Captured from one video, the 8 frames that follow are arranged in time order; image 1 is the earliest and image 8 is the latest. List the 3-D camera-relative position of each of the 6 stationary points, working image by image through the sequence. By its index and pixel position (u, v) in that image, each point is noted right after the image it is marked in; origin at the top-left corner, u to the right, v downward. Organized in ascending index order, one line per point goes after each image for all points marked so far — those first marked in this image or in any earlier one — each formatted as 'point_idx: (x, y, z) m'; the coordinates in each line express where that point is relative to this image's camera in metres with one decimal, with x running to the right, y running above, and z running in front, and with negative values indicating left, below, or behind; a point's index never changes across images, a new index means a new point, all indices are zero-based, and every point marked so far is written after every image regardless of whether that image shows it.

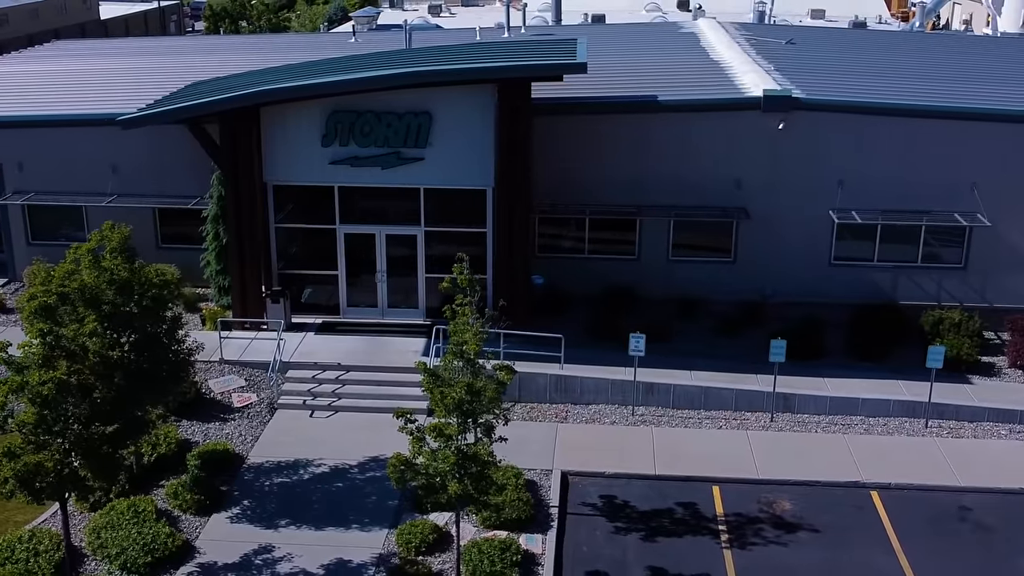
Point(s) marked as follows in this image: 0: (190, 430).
0: (-5.6, -2.5, +18.3) m
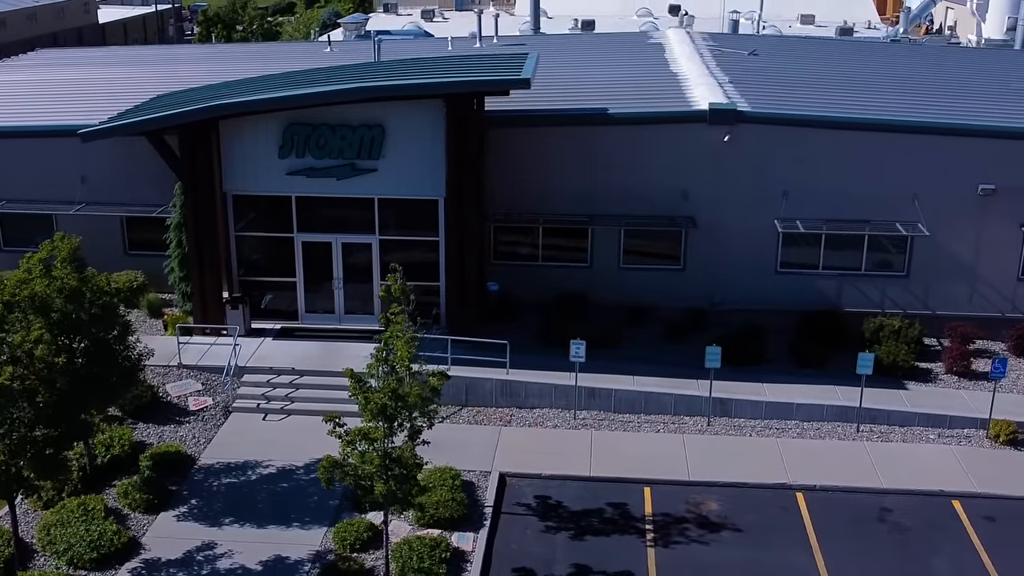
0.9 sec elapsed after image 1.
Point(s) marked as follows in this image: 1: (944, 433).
0: (-6.7, -2.6, +19.0) m
1: (+8.0, -2.7, +19.4) m
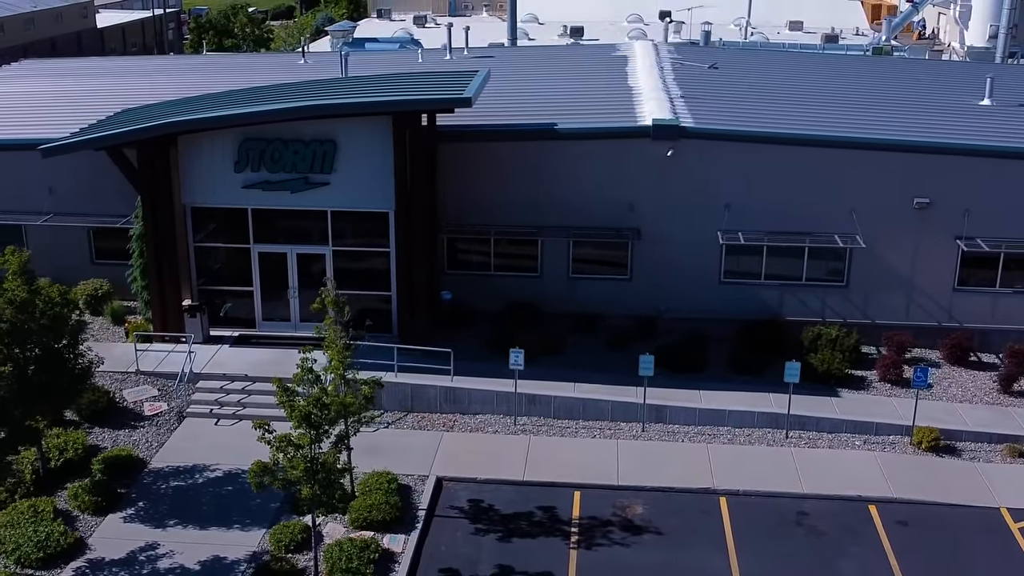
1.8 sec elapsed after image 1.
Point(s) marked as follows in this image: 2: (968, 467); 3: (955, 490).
0: (-7.8, -2.8, +19.8) m
1: (+6.9, -2.9, +20.1) m
2: (+8.4, -3.3, +19.2) m
3: (+7.8, -3.6, +18.5) m
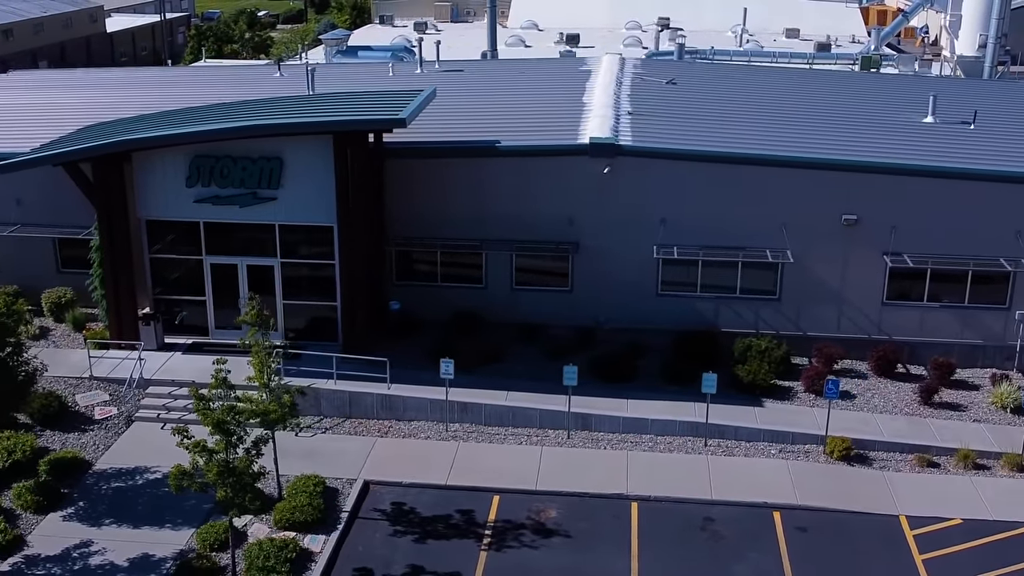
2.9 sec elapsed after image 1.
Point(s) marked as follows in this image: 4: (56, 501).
0: (-9.2, -3.0, +20.8) m
1: (+5.5, -3.2, +21.0) m
2: (+7.0, -3.6, +20.0) m
3: (+6.4, -3.9, +19.3) m
4: (-8.2, -3.8, +18.8) m
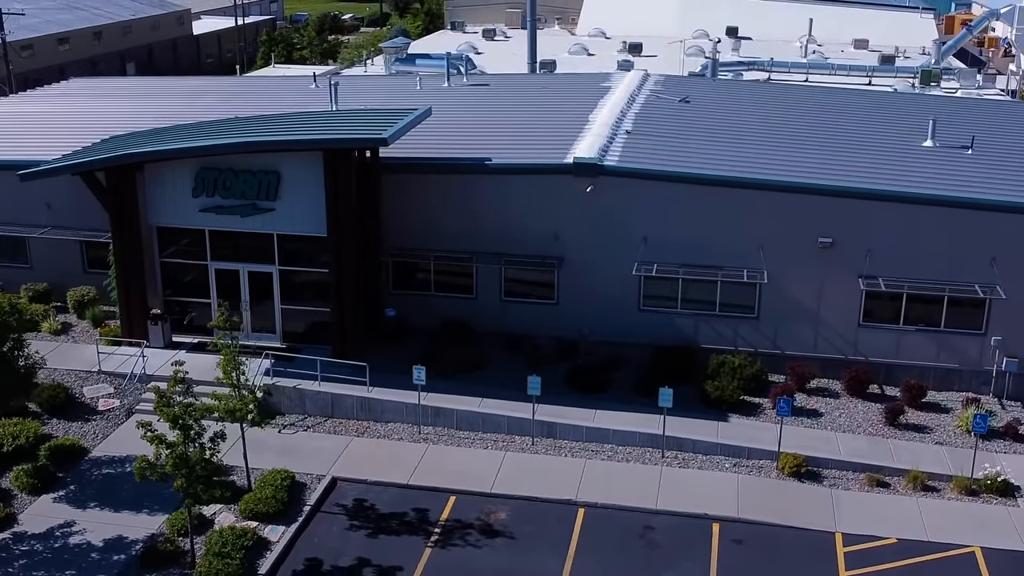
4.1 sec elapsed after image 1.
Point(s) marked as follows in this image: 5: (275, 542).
0: (-9.9, -3.0, +22.6) m
1: (+4.7, -3.6, +21.6) m
2: (+6.1, -4.0, +20.6) m
3: (+5.5, -4.3, +19.9) m
4: (-9.1, -3.9, +20.6) m
5: (-4.3, -4.6, +18.8) m
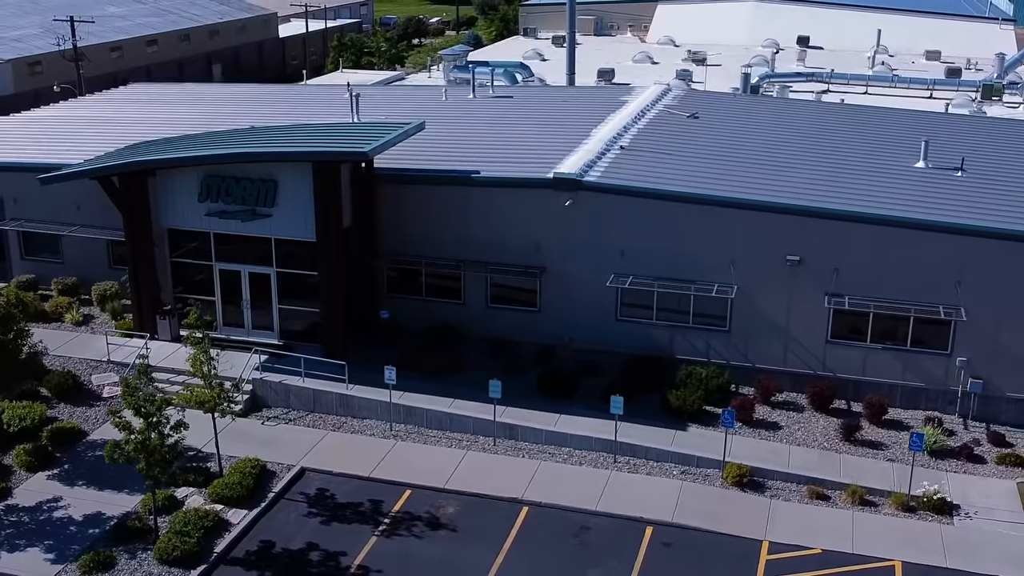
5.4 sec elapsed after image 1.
0: (-10.7, -2.9, +24.7) m
1: (+3.8, -3.9, +22.5) m
2: (+5.1, -4.4, +21.3) m
3: (+4.4, -4.6, +20.7) m
4: (-10.1, -3.8, +22.6) m
5: (-5.4, -4.6, +20.5) m
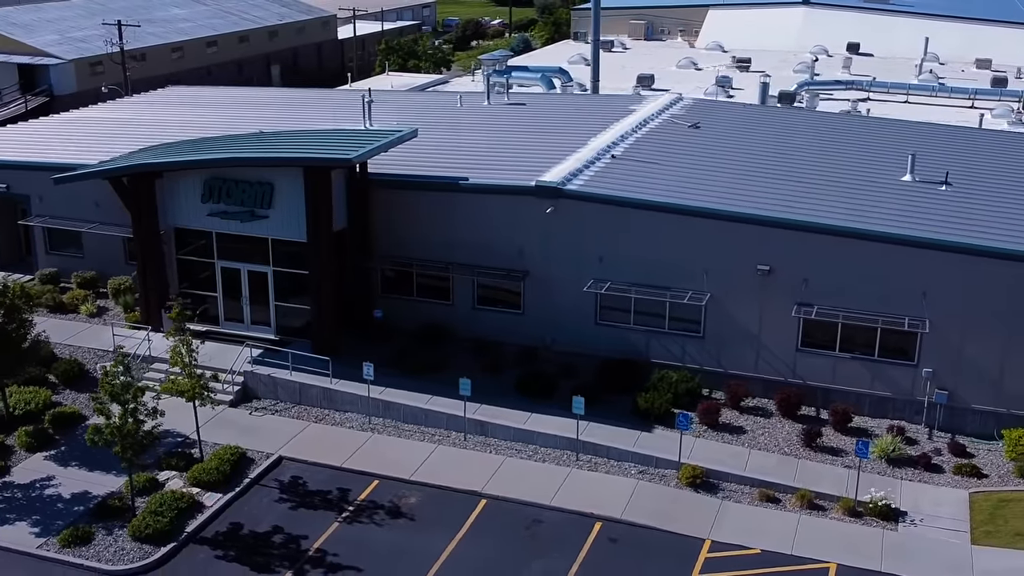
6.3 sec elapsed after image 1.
0: (-11.3, -2.7, +26.4) m
1: (+3.0, -4.1, +23.3) m
2: (+4.2, -4.6, +22.0) m
3: (+3.5, -4.8, +21.5) m
4: (-10.8, -3.6, +24.2) m
5: (-6.3, -4.6, +21.8) m
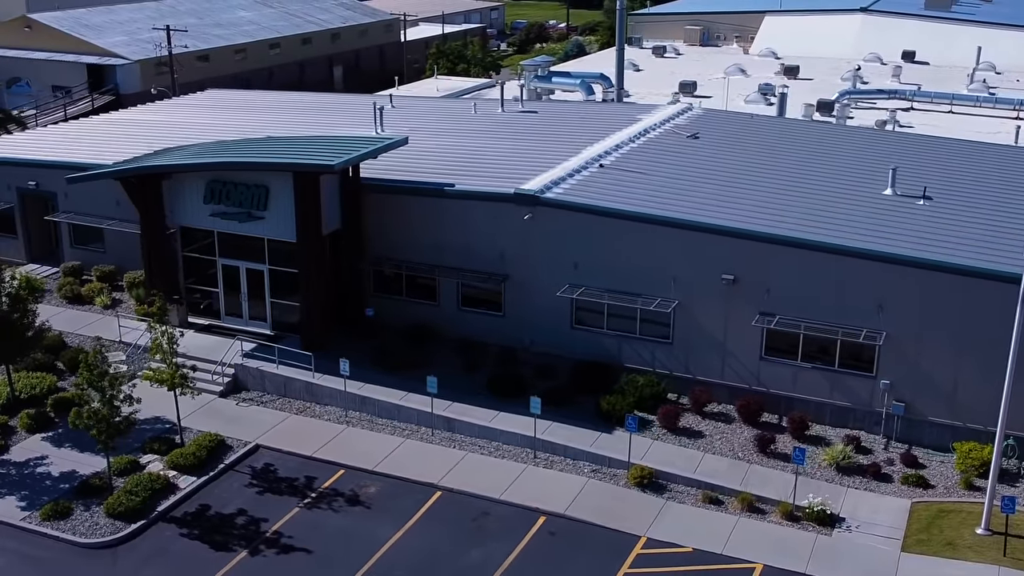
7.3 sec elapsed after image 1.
0: (-12.0, -2.6, +28.3) m
1: (+2.0, -4.2, +24.3) m
2: (+3.2, -4.7, +22.9) m
3: (+2.4, -4.9, +22.4) m
4: (-11.7, -3.4, +26.1) m
5: (-7.4, -4.5, +23.4) m
